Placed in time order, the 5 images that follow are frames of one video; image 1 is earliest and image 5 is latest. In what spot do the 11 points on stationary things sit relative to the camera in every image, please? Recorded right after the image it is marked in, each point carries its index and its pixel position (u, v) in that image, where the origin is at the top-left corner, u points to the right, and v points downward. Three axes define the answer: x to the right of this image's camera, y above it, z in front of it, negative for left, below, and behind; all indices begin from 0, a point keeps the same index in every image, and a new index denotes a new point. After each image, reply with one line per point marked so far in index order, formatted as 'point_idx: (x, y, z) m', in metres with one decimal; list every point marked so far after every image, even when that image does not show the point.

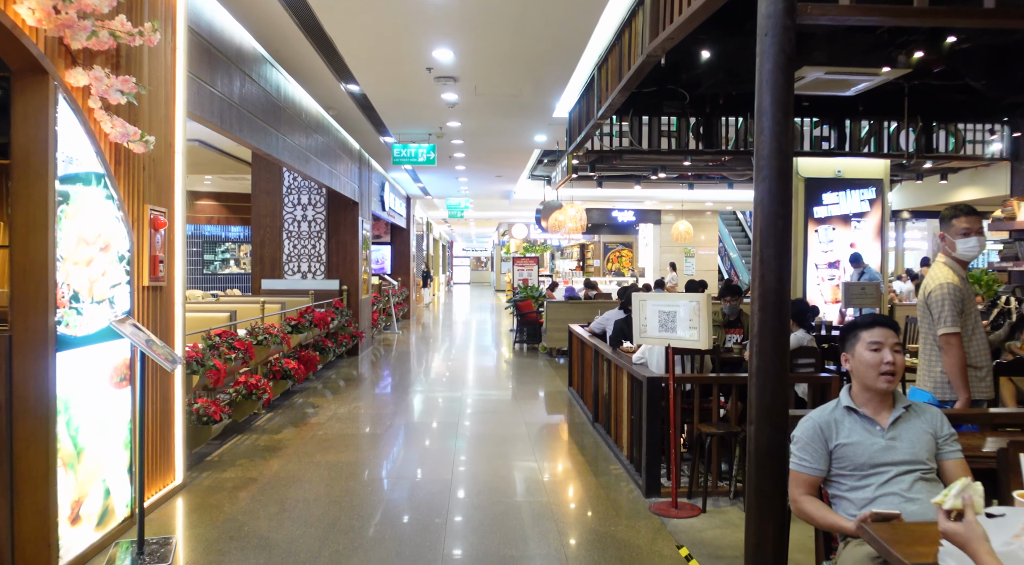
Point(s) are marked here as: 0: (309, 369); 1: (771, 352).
0: (-2.1, -0.9, +6.3) m
1: (+0.9, -0.3, +2.2) m
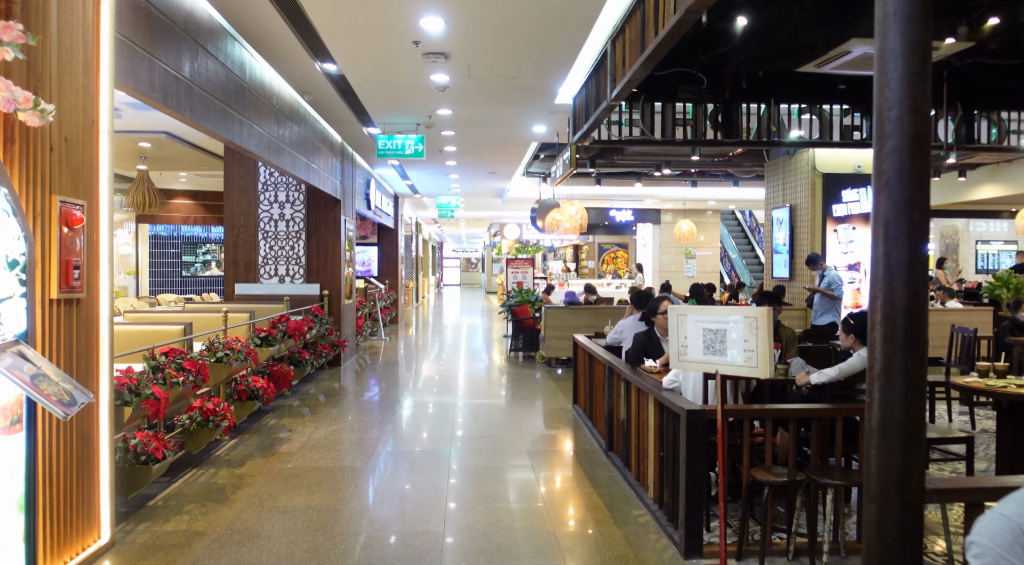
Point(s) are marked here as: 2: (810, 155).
0: (-2.1, -0.9, +5.6) m
1: (+1.0, -0.3, +1.5) m
2: (+4.0, +1.7, +8.1) m
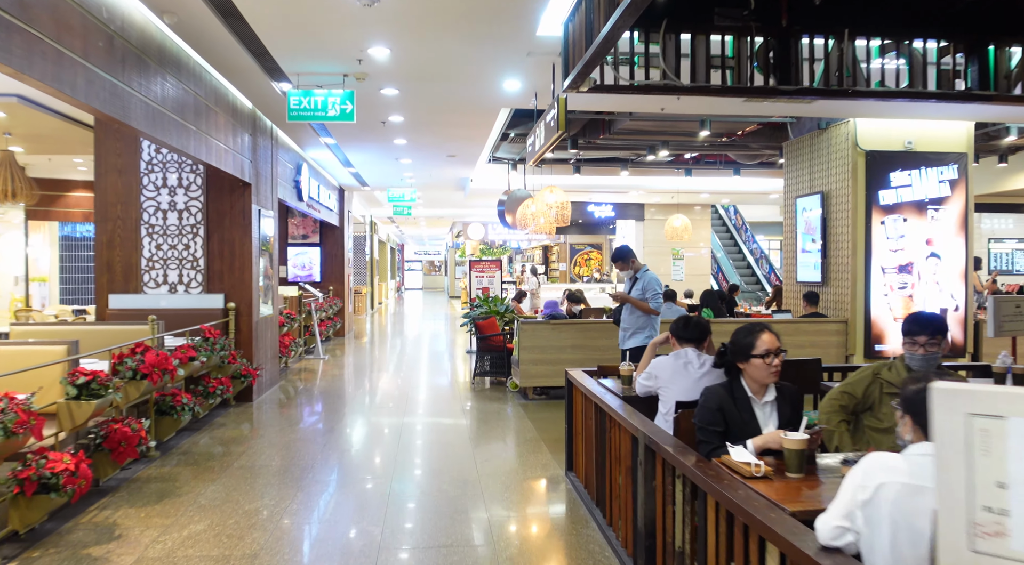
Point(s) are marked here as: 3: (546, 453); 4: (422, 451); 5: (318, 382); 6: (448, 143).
0: (-2.3, -1.0, +3.6) m
1: (+1.0, -0.3, -0.2) m
2: (+3.6, +1.7, +6.5) m
3: (+0.3, -1.4, +4.8) m
4: (-0.7, -1.4, +5.0) m
5: (-2.5, -1.3, +7.9) m
6: (-0.8, +1.8, +7.7) m
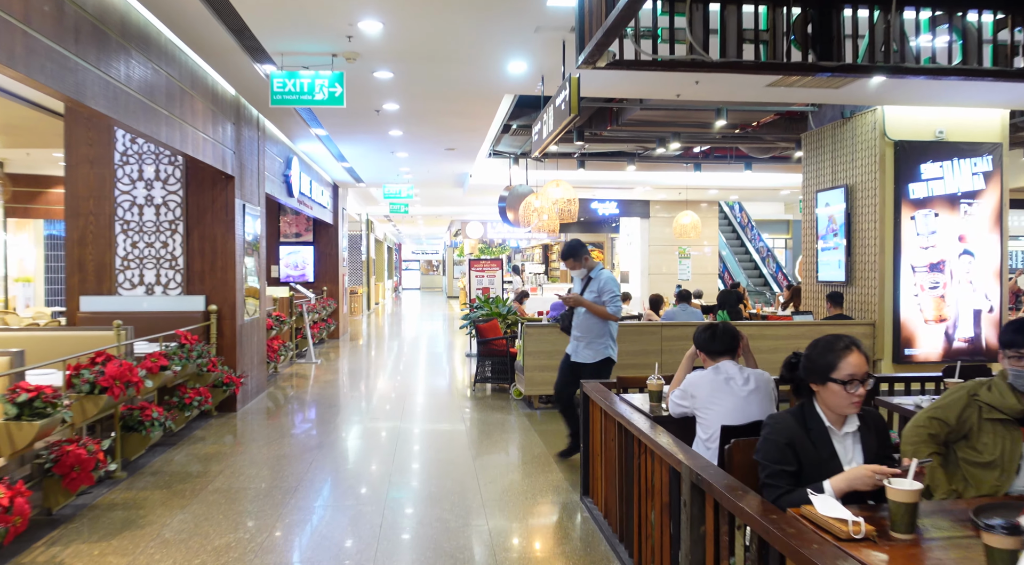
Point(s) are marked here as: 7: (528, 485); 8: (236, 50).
0: (-2.3, -1.0, +3.2) m
1: (+1.1, -0.3, -0.7) m
2: (+3.7, +1.7, +6.1) m
3: (+0.3, -1.4, +4.4) m
4: (-0.7, -1.4, +4.5) m
5: (-2.5, -1.3, +7.5) m
6: (-0.8, +1.8, +7.3) m
7: (+0.1, -1.4, +4.0) m
8: (-2.1, +1.8, +4.6) m
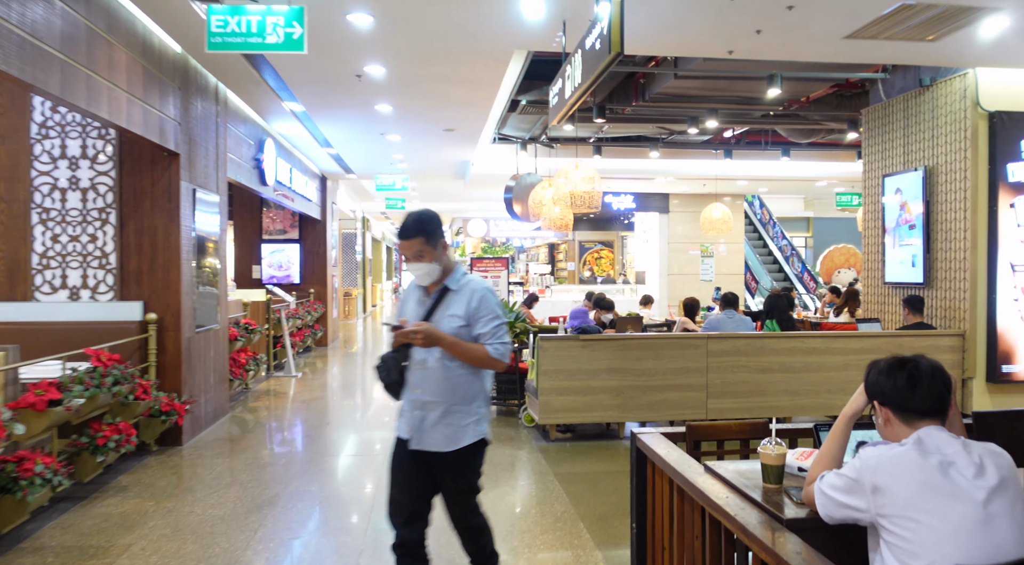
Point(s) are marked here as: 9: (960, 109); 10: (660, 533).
0: (-2.2, -1.1, +2.1) m
1: (+1.1, -0.4, -1.8) m
2: (+3.7, +1.7, +5.0) m
3: (+0.4, -1.4, +3.3) m
4: (-0.6, -1.4, +3.4) m
5: (-2.4, -1.3, +6.4) m
6: (-0.7, +1.8, +6.2) m
7: (+0.2, -1.4, +2.9) m
8: (-2.0, +1.7, +3.5) m
9: (+3.7, +1.4, +5.0) m
10: (+0.5, -0.9, +2.1) m
